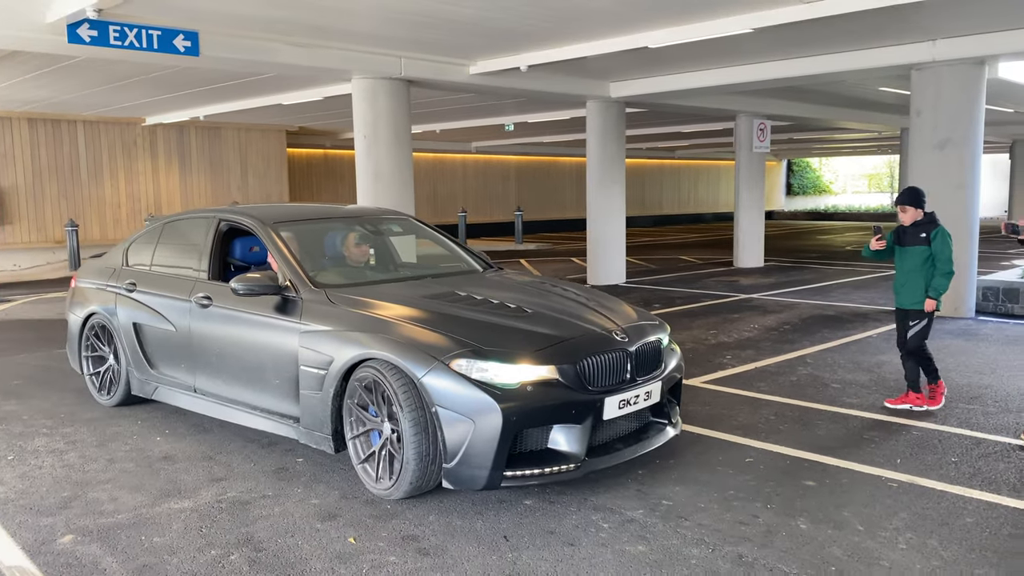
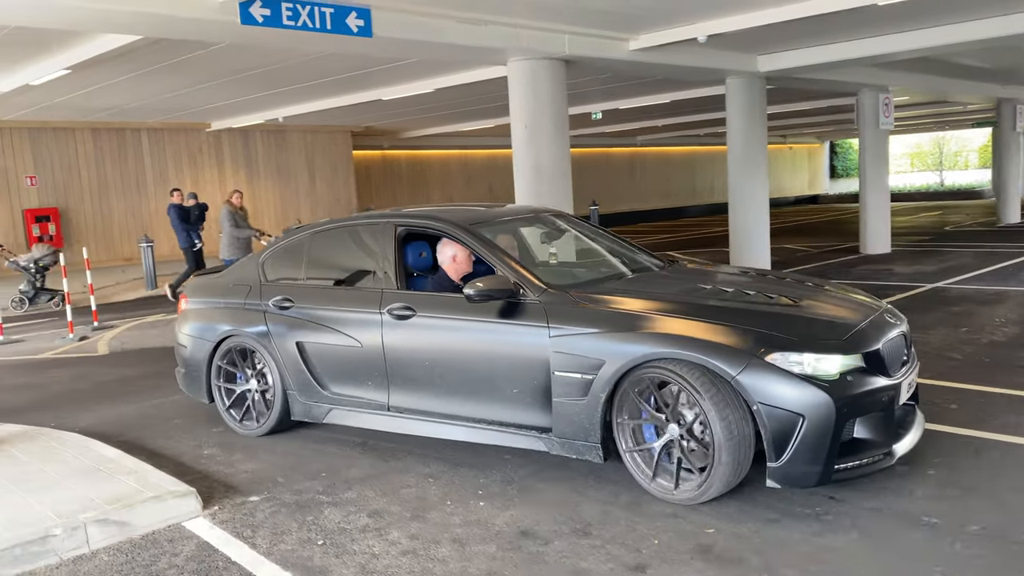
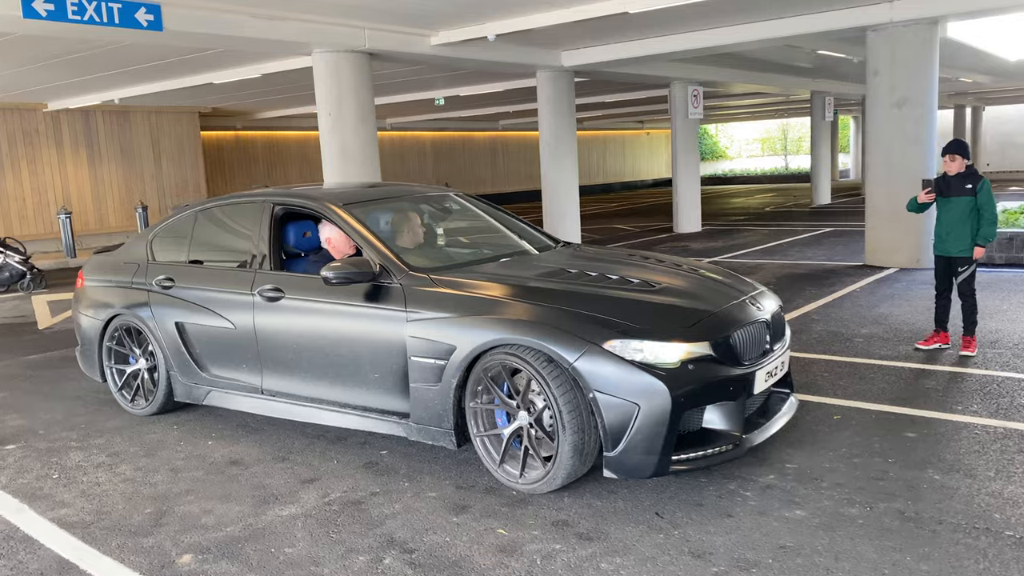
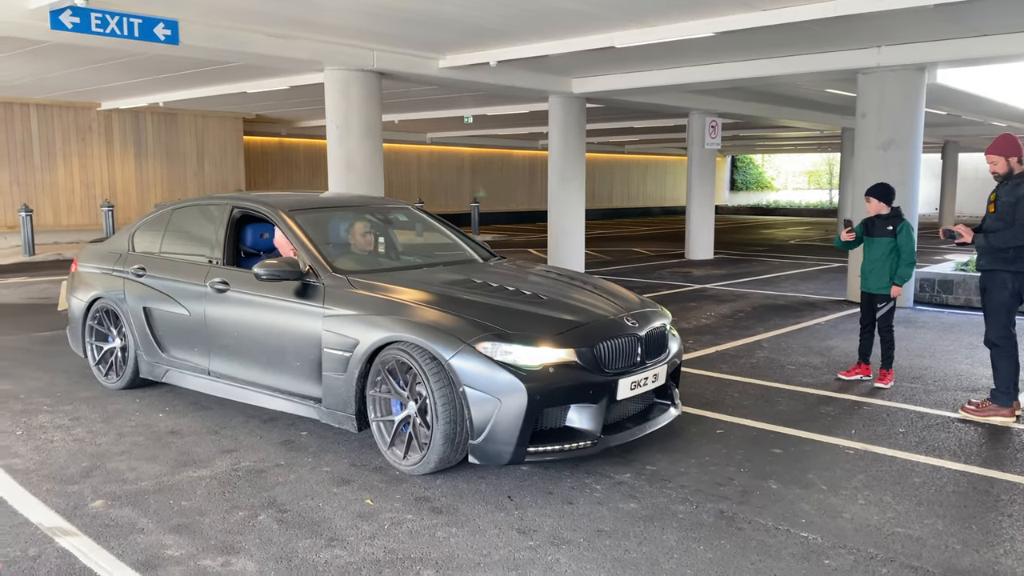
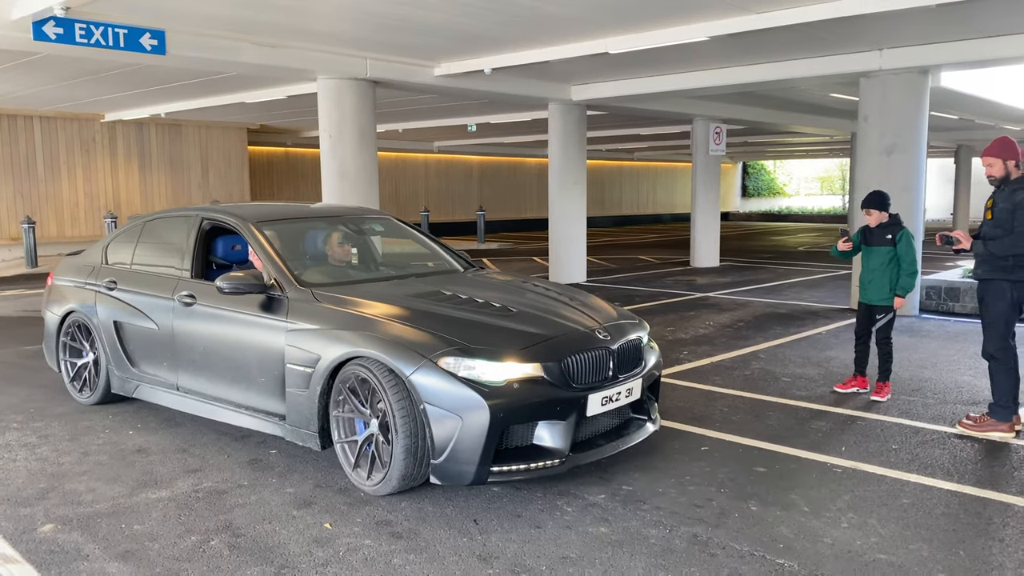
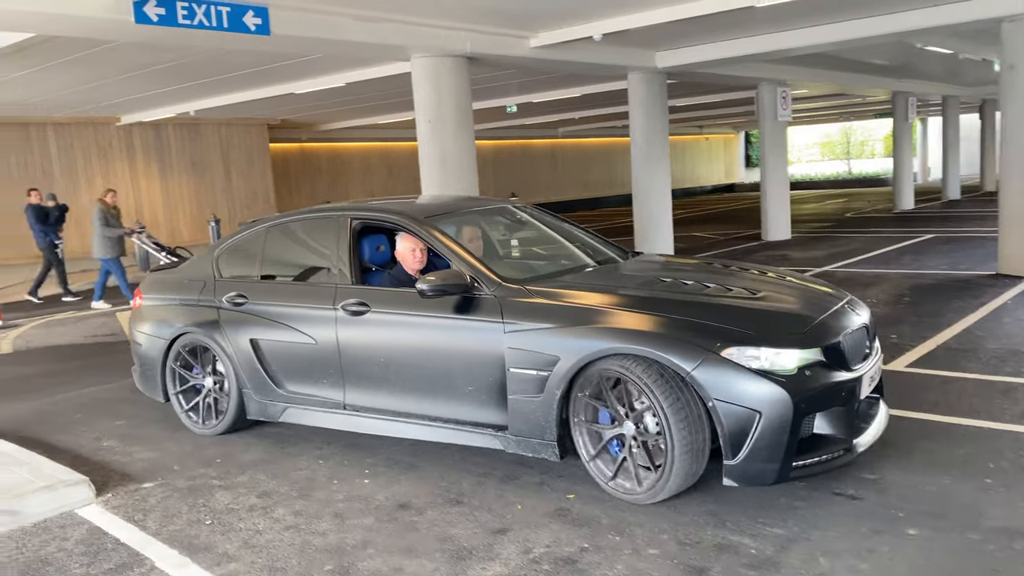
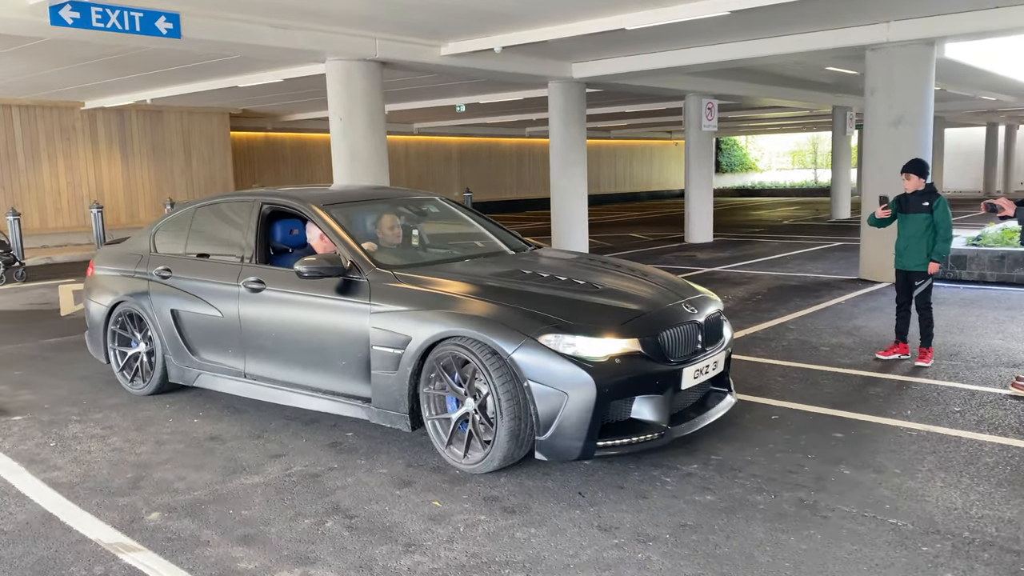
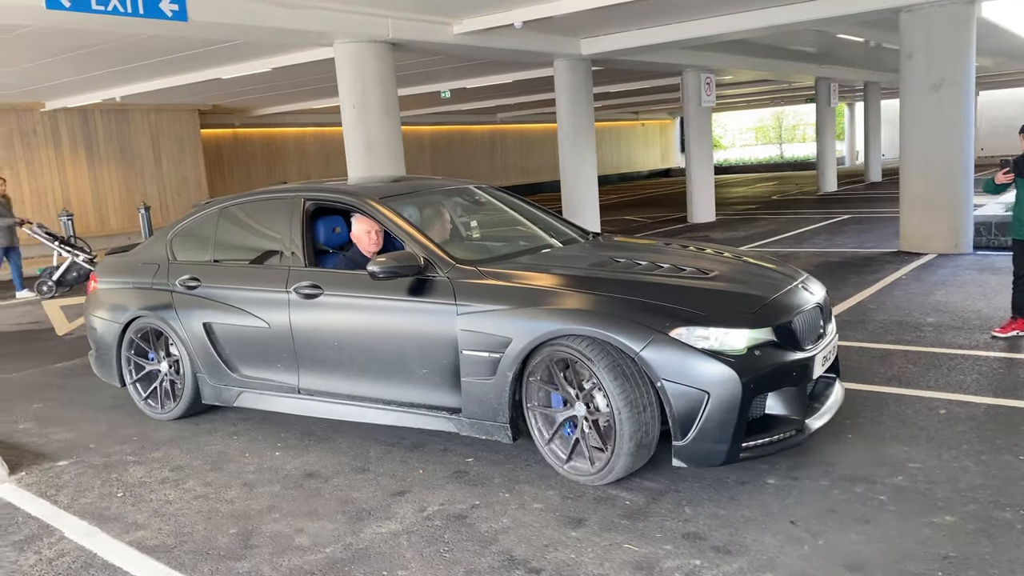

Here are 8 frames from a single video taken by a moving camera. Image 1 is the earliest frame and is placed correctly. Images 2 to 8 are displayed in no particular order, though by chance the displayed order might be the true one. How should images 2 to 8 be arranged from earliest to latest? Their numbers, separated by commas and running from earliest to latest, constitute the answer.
5, 4, 7, 3, 8, 6, 2
